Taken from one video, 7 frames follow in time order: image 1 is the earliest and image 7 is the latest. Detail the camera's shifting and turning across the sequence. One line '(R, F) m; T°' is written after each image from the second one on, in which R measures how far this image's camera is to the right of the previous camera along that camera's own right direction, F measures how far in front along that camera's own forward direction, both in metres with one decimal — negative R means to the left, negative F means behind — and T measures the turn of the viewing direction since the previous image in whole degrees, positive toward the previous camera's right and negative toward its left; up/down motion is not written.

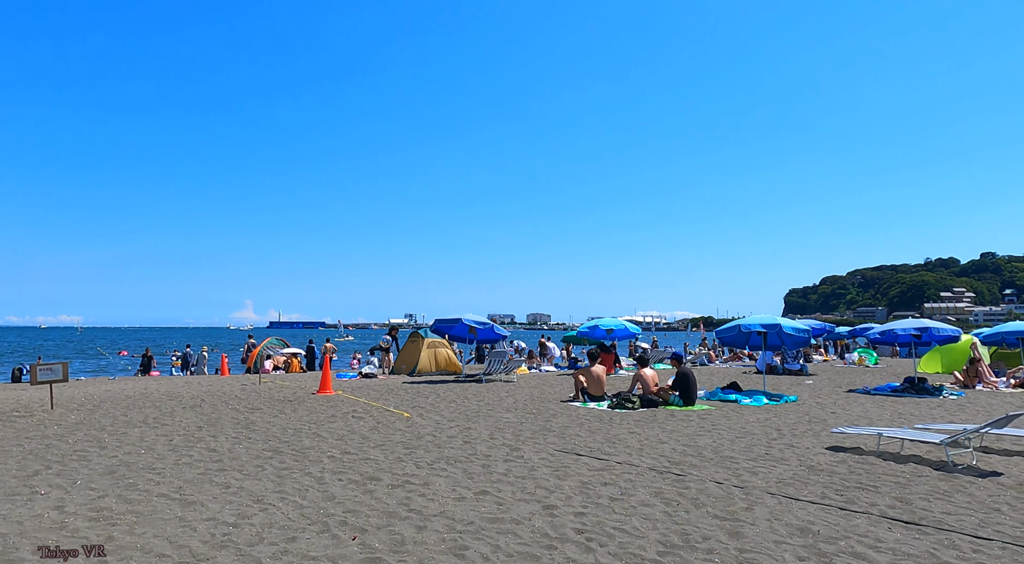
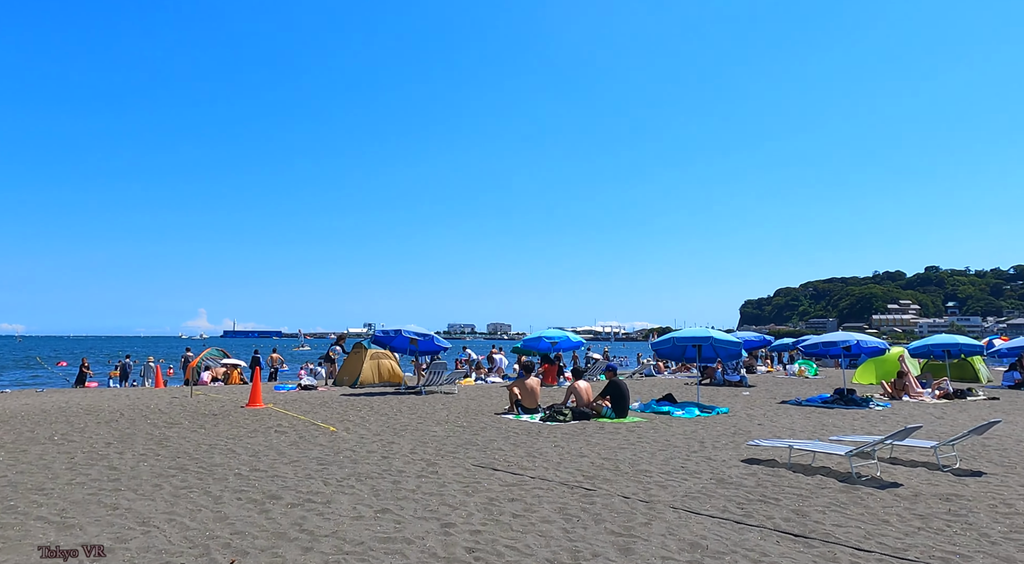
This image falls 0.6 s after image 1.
(+0.4, -0.1) m; +3°
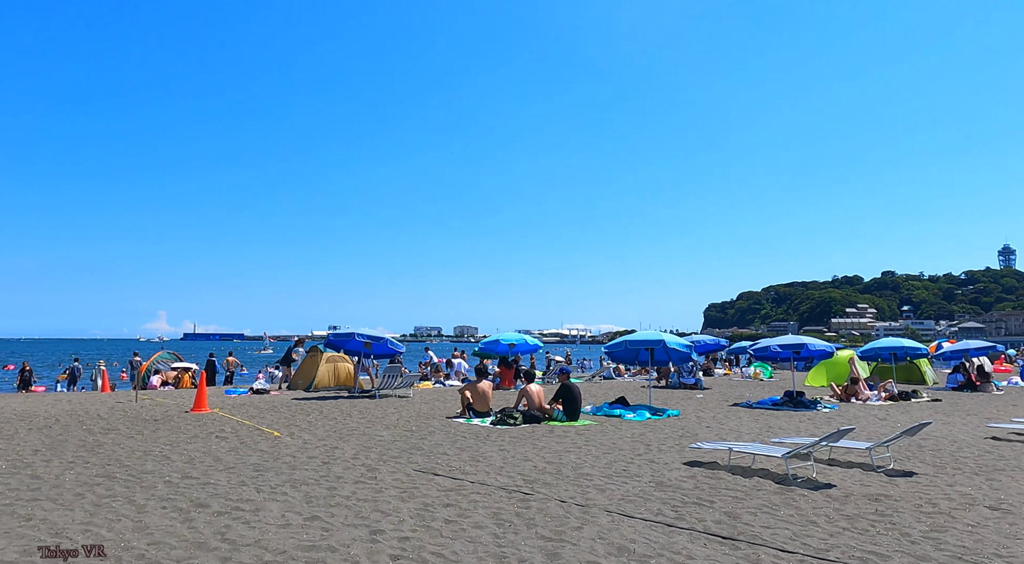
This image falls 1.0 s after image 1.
(+0.3, 0.0) m; +3°
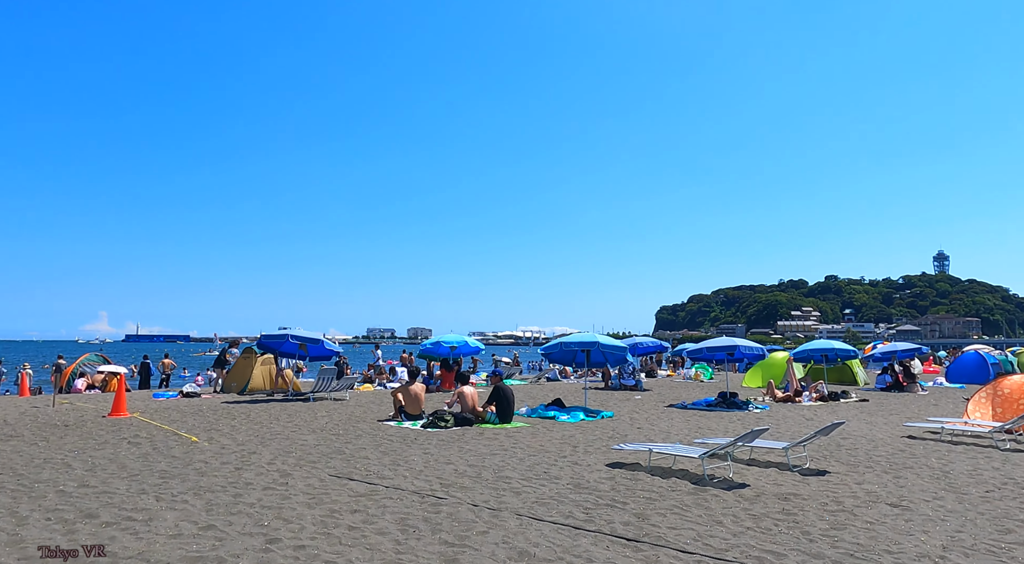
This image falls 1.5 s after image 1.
(+0.4, 0.0) m; +4°
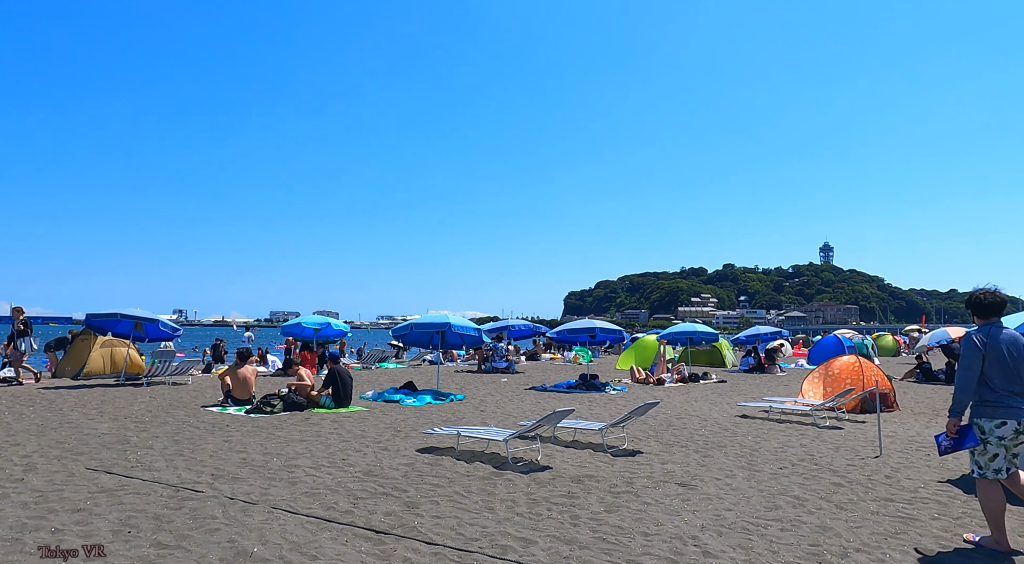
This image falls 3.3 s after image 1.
(+1.2, +0.3) m; +7°
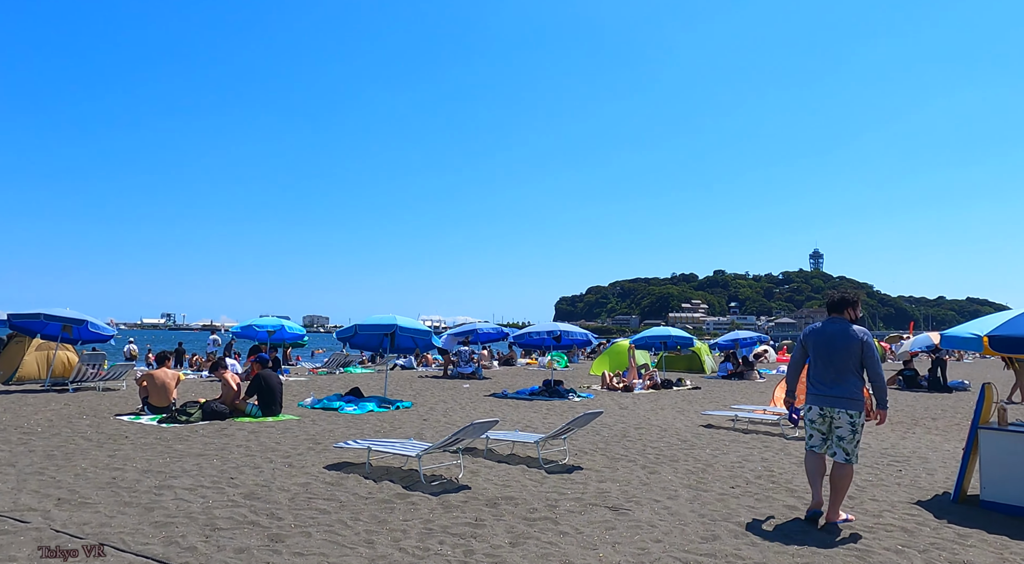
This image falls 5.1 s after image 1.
(+0.7, +1.0) m; +1°
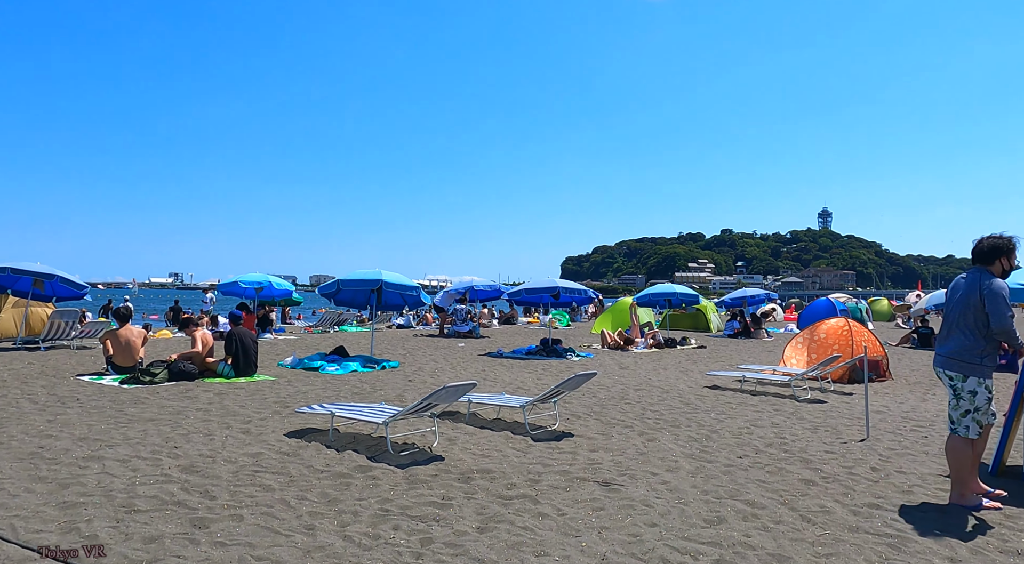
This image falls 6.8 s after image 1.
(+0.2, +0.9) m; 0°
